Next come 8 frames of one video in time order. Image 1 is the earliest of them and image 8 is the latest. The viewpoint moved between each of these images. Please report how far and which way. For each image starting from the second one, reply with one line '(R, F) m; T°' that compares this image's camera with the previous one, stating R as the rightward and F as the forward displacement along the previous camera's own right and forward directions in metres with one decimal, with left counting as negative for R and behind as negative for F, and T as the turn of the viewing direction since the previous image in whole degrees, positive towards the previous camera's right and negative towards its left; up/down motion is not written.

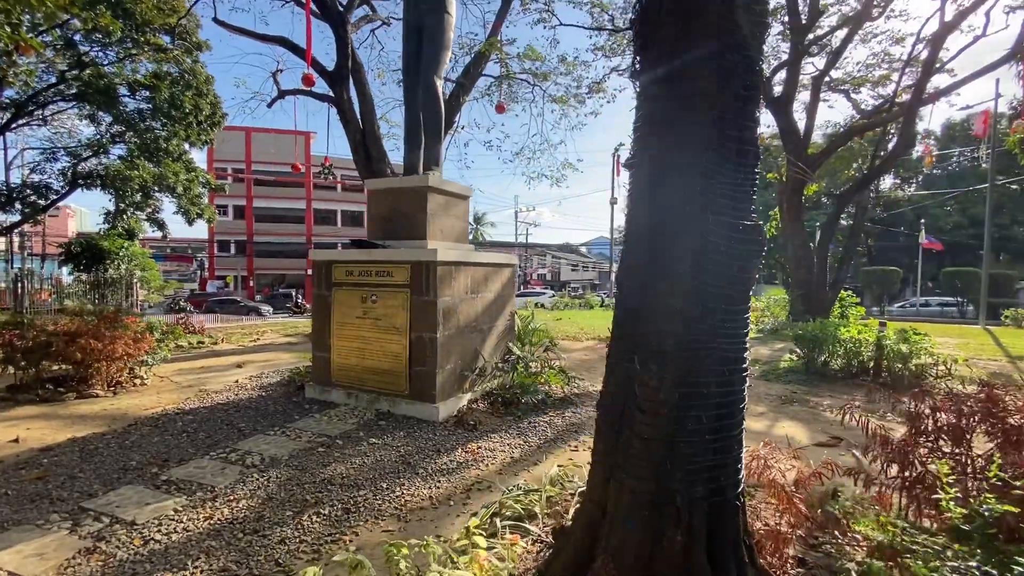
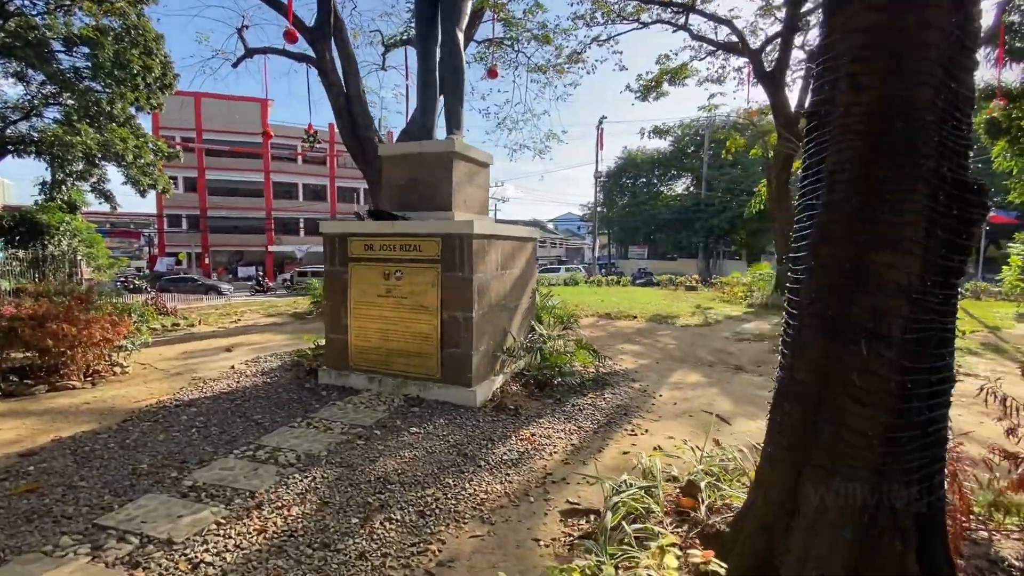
(-0.7, +0.4) m; +4°
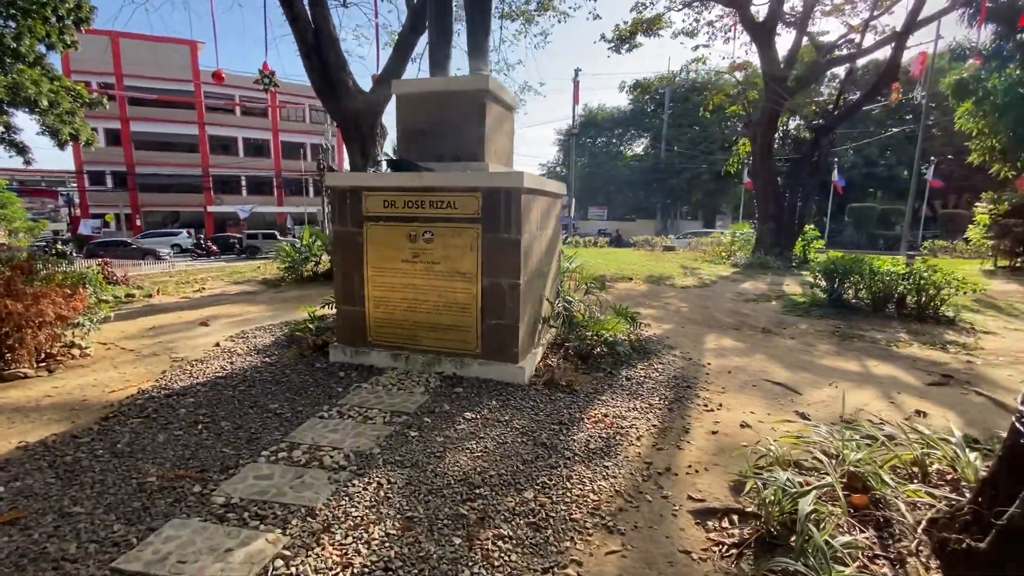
(-0.8, +0.6) m; +6°
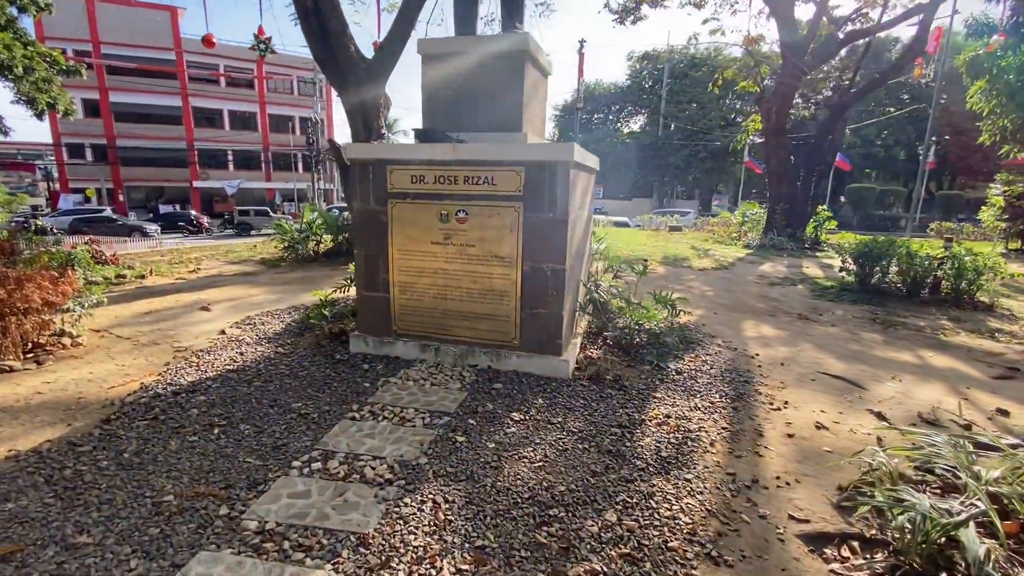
(-0.4, +0.4) m; +1°
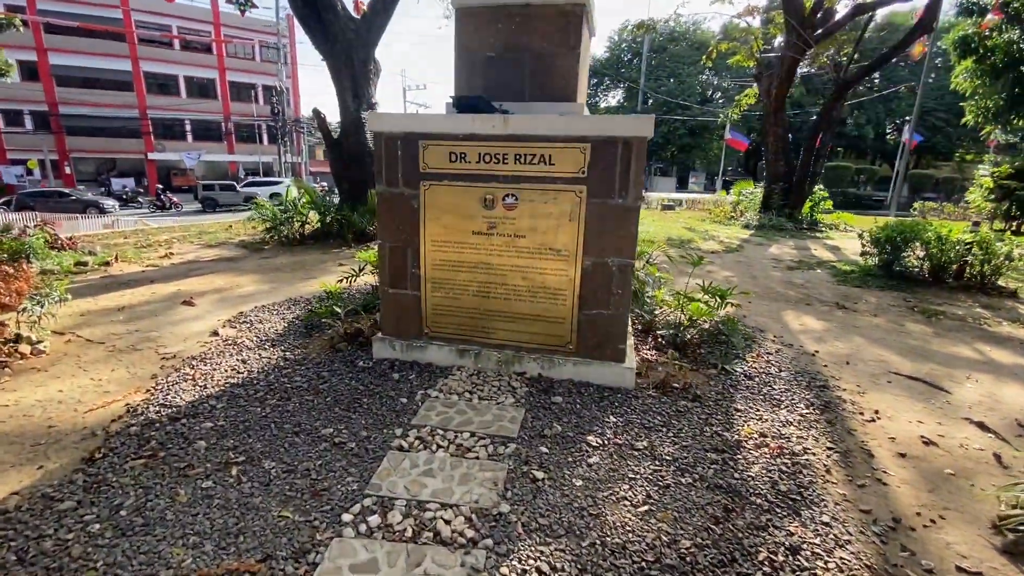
(-0.5, +0.5) m; +3°
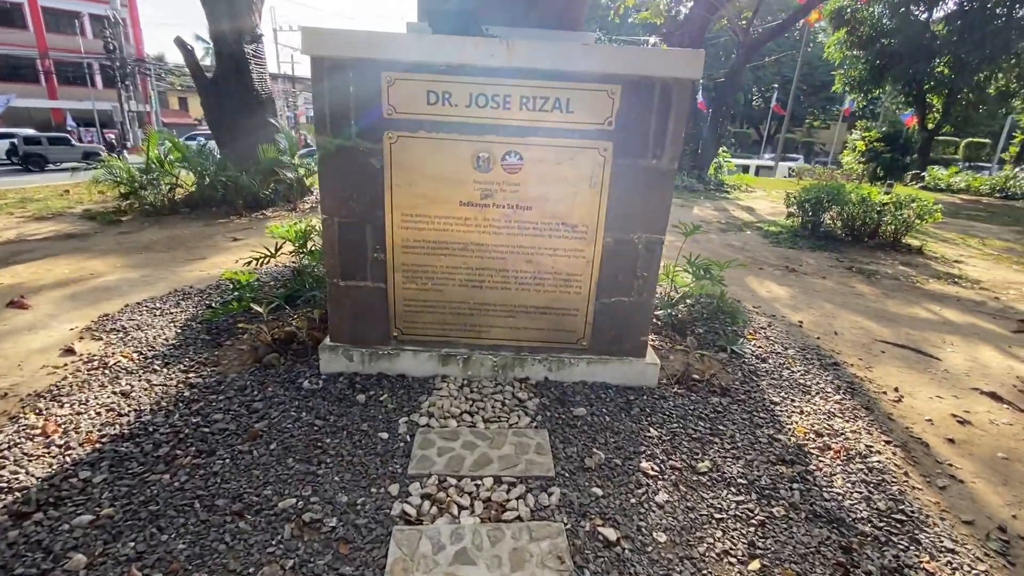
(-0.5, +0.8) m; +12°
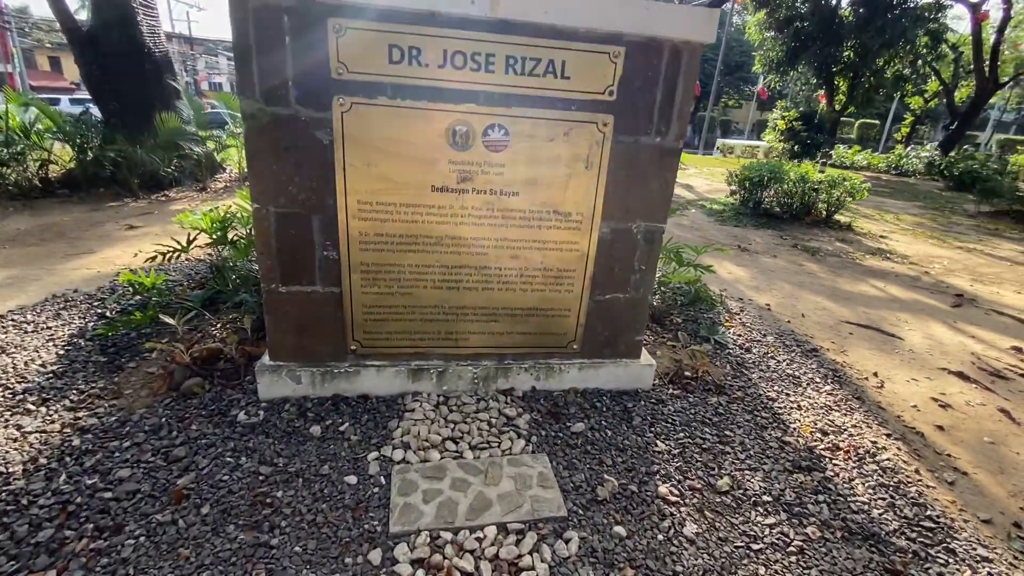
(-0.2, +0.4) m; +8°
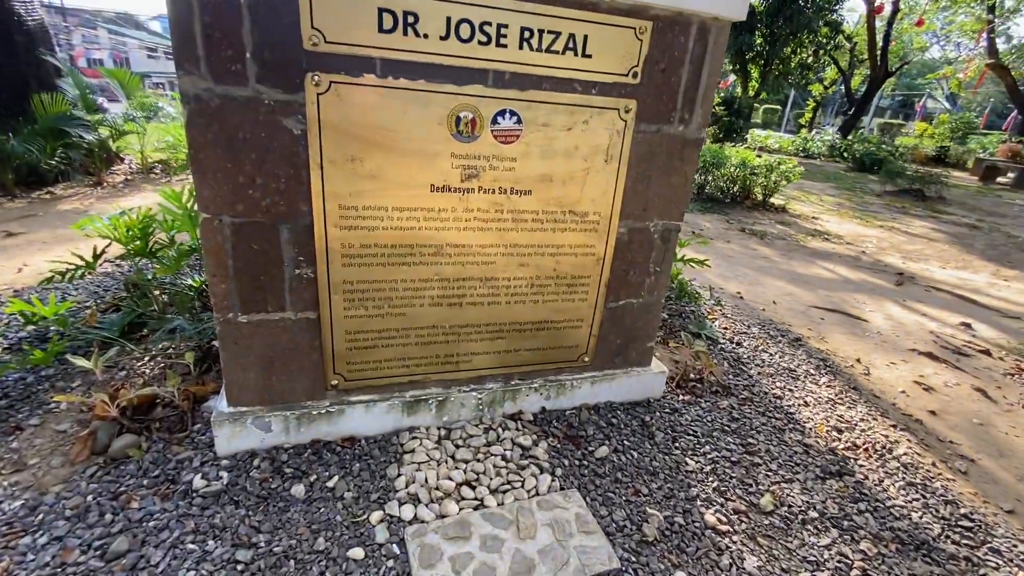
(-0.3, +0.3) m; +8°
